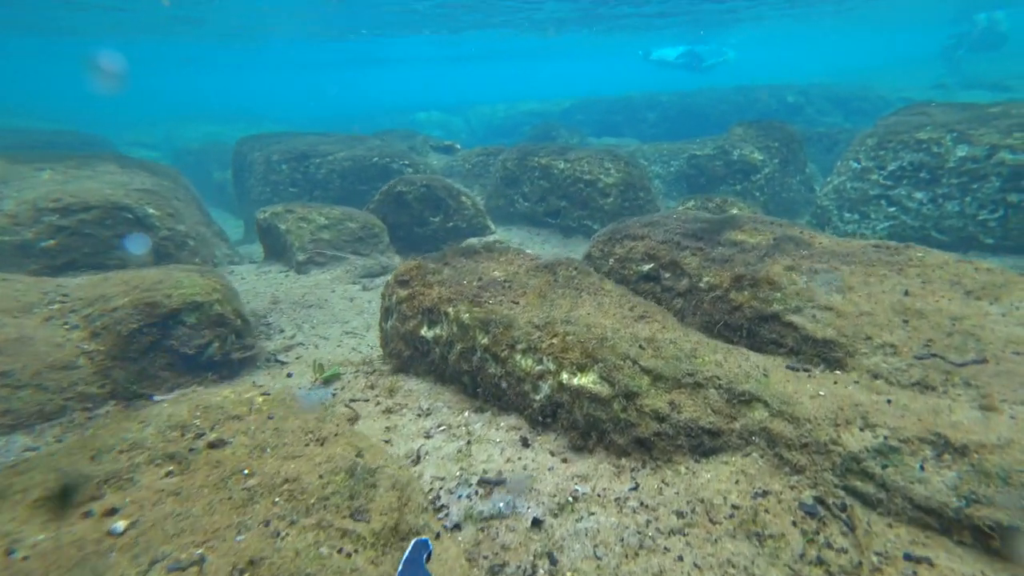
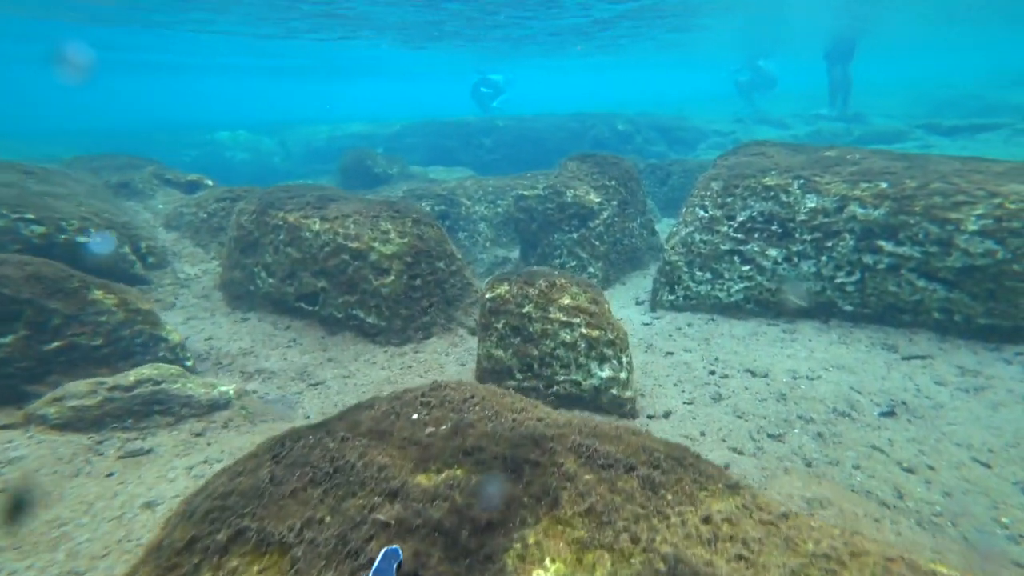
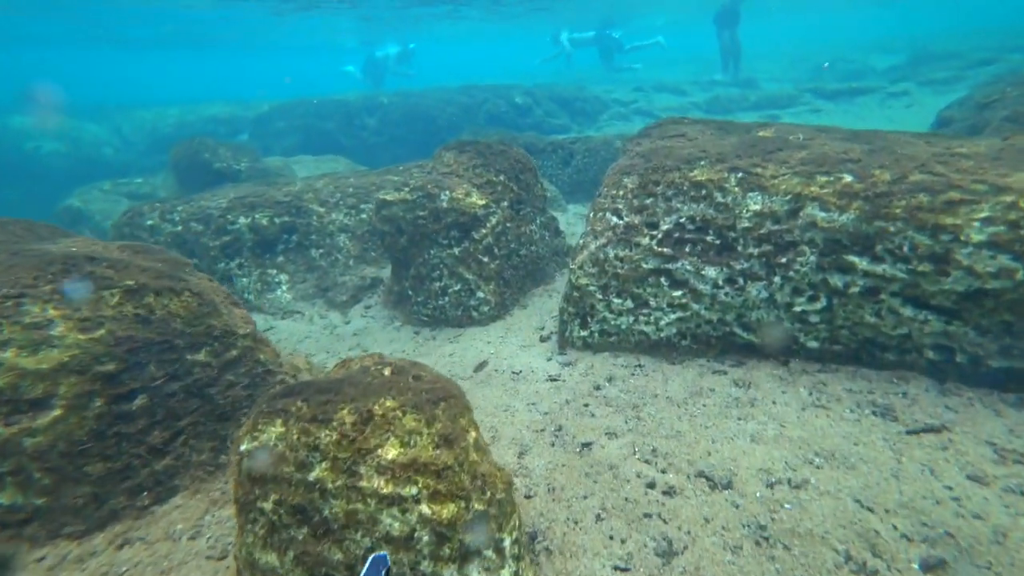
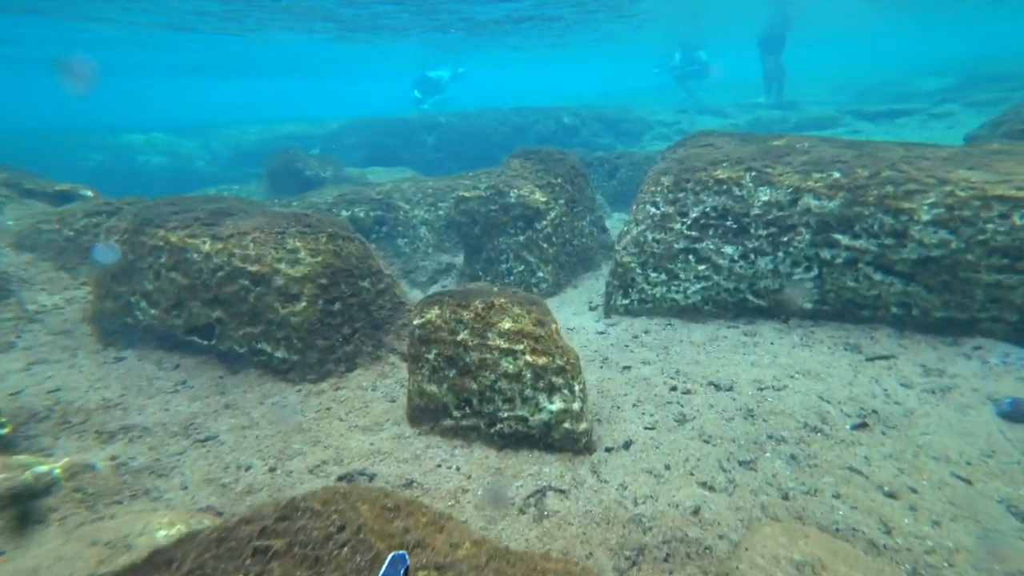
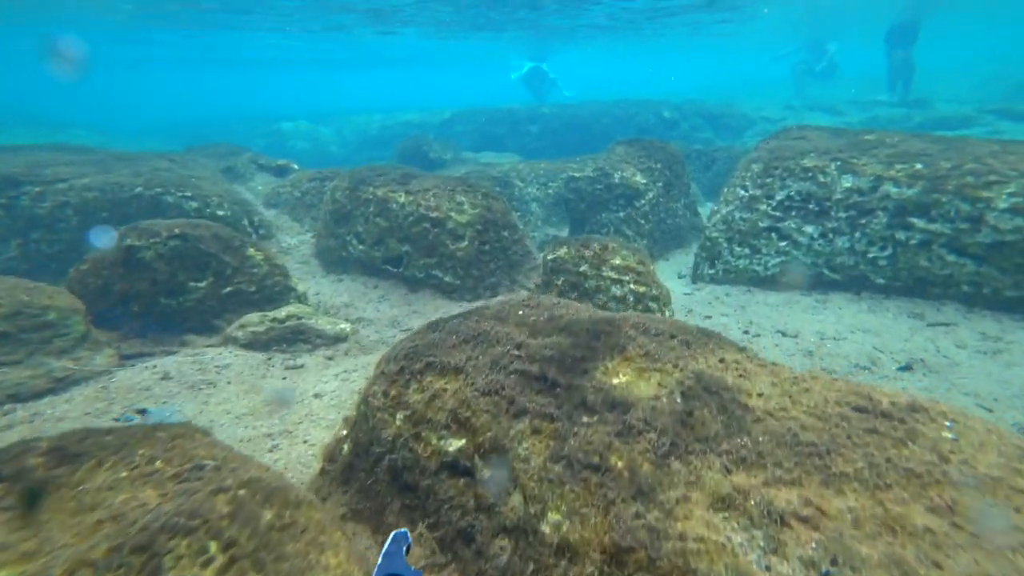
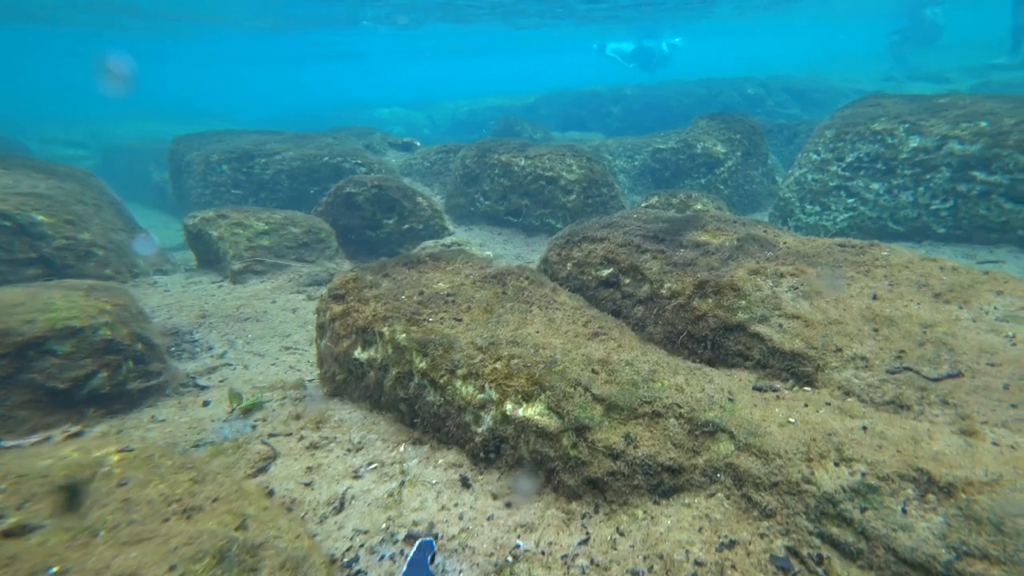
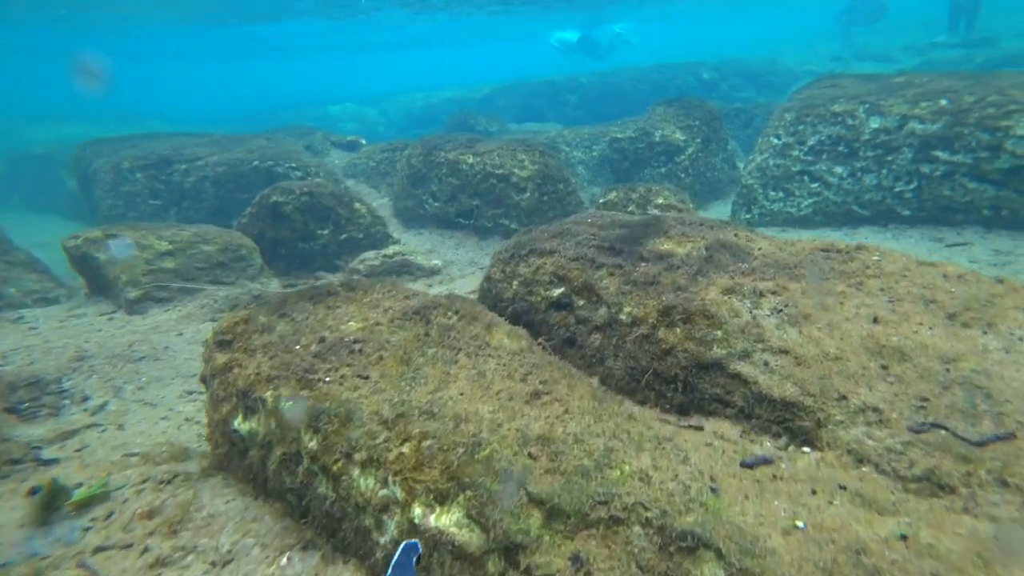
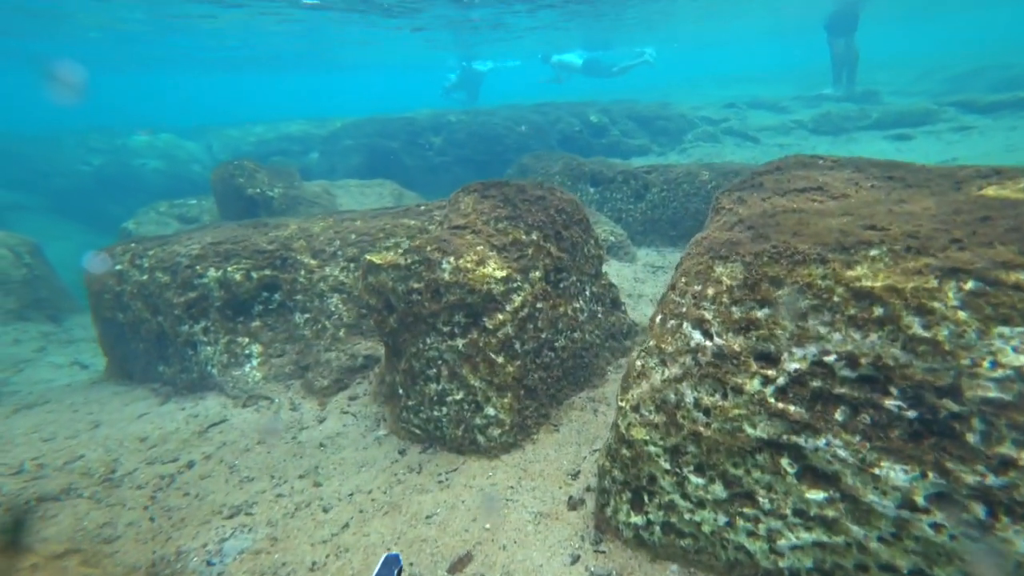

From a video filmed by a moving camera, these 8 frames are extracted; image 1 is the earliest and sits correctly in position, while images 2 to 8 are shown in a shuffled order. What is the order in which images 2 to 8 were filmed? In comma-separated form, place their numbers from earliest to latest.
6, 7, 5, 2, 4, 3, 8
